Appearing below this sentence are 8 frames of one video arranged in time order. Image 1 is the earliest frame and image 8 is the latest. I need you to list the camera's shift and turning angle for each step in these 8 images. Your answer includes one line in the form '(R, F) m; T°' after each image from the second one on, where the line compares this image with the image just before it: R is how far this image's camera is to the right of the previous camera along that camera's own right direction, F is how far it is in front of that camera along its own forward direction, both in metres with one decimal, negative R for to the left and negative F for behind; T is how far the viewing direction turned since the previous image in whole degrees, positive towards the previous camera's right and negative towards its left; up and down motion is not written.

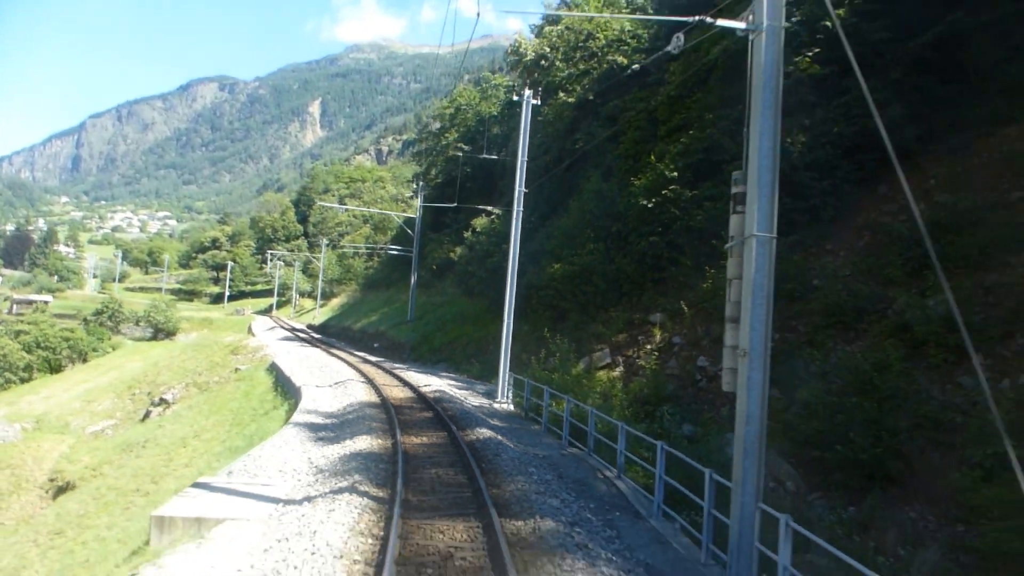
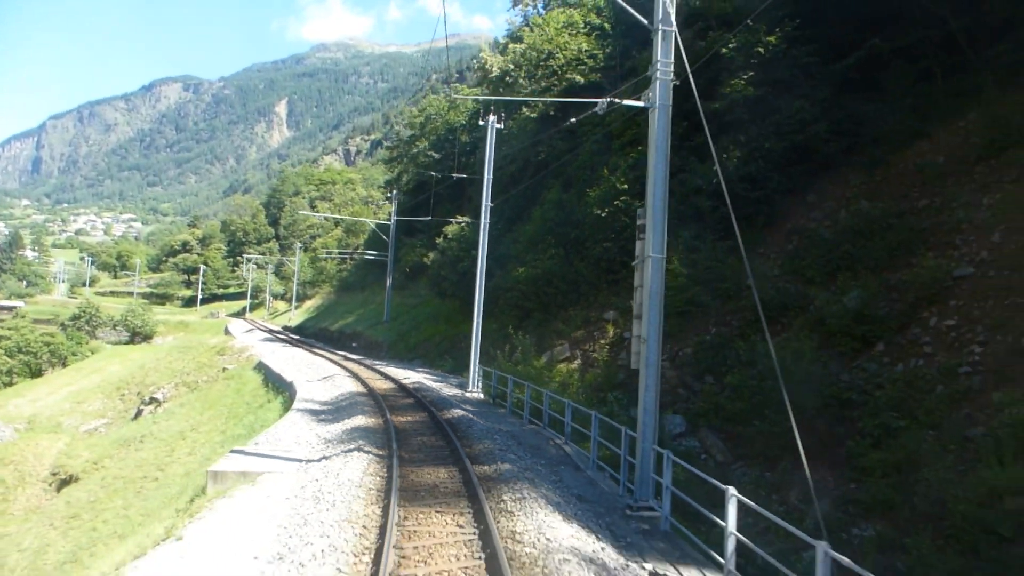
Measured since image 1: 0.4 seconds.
(0.0, -2.0) m; +2°
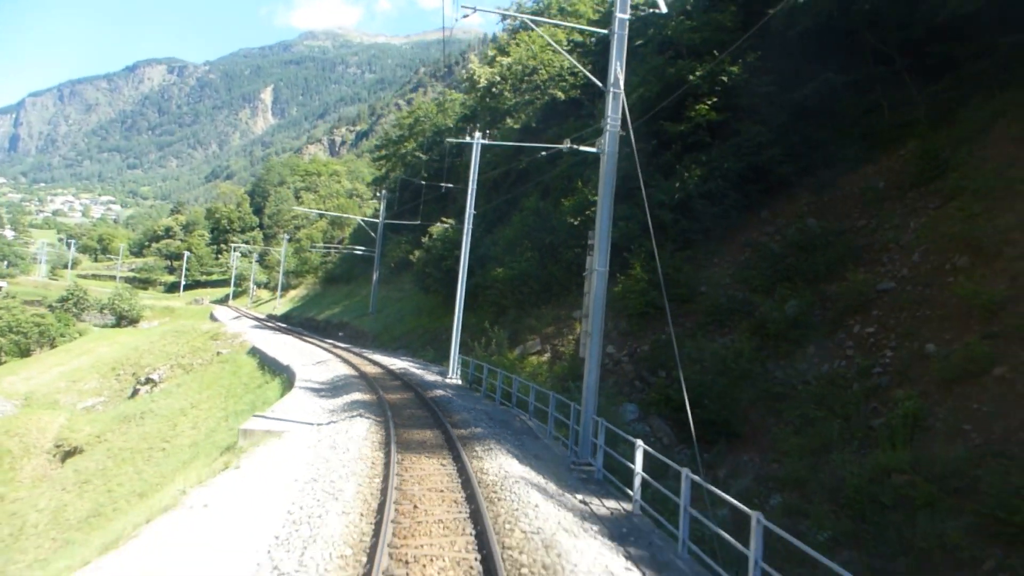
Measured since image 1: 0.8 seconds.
(0.0, -2.0) m; +1°
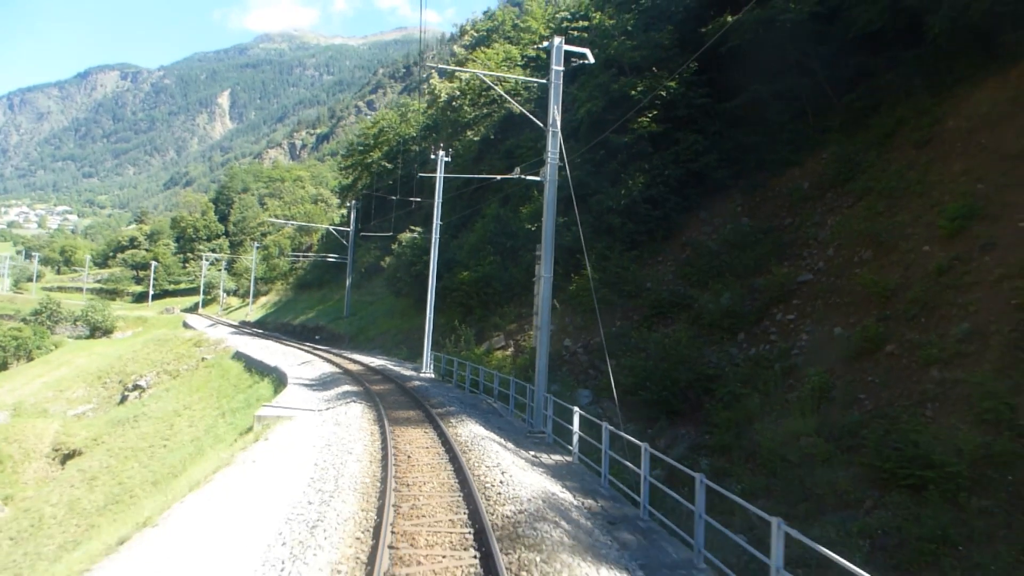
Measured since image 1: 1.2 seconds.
(0.0, -2.2) m; +2°
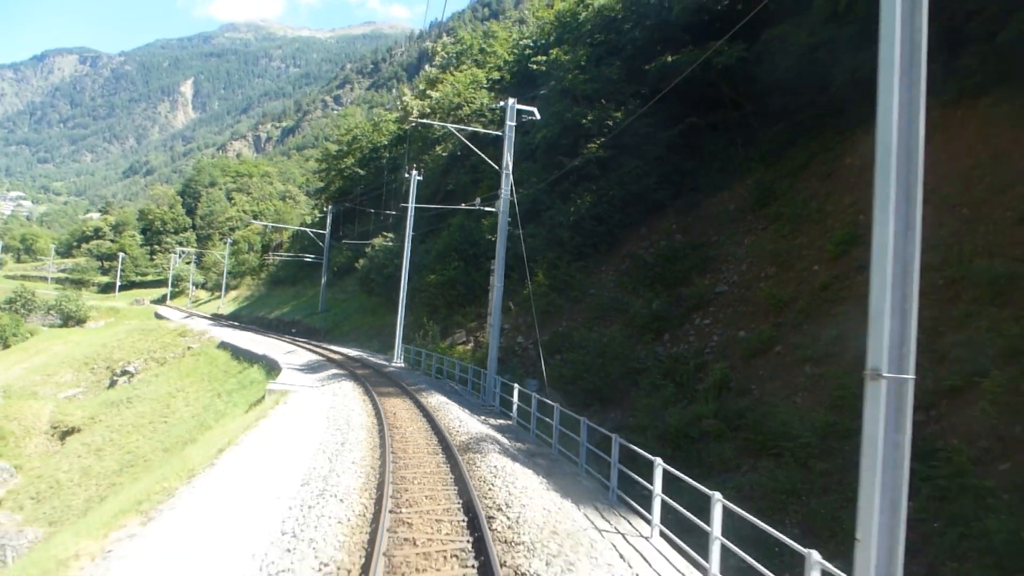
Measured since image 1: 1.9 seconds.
(+0.1, -3.3) m; +2°
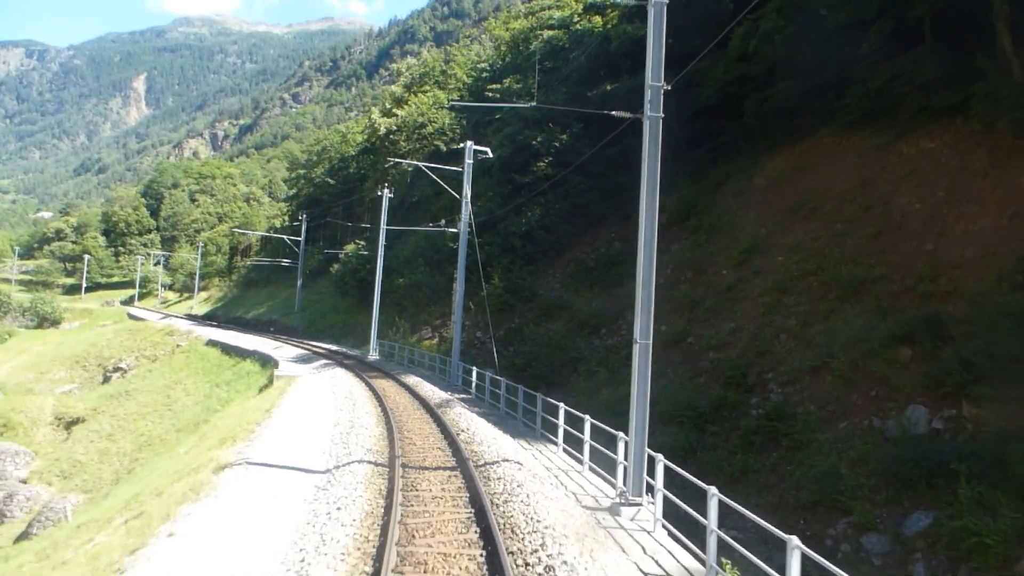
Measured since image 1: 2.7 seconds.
(0.0, -3.9) m; +3°
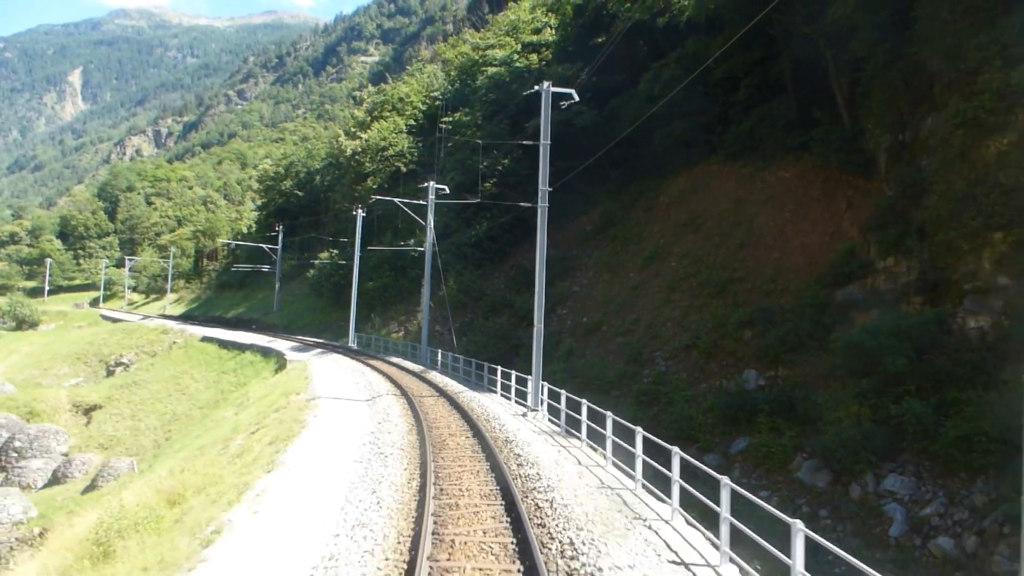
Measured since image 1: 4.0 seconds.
(-0.1, -6.5) m; +3°
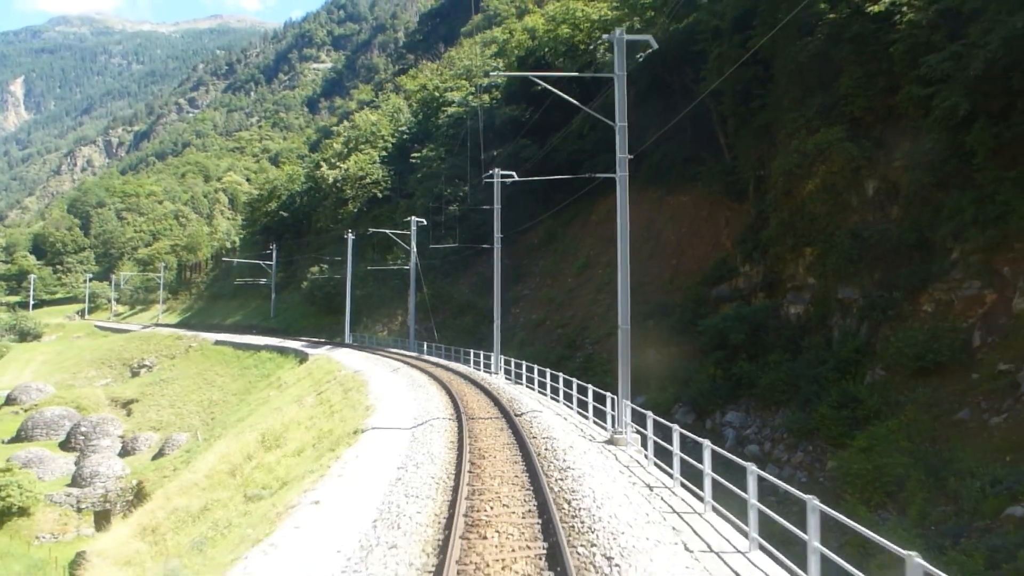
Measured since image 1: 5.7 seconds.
(-0.3, -8.6) m; +3°
